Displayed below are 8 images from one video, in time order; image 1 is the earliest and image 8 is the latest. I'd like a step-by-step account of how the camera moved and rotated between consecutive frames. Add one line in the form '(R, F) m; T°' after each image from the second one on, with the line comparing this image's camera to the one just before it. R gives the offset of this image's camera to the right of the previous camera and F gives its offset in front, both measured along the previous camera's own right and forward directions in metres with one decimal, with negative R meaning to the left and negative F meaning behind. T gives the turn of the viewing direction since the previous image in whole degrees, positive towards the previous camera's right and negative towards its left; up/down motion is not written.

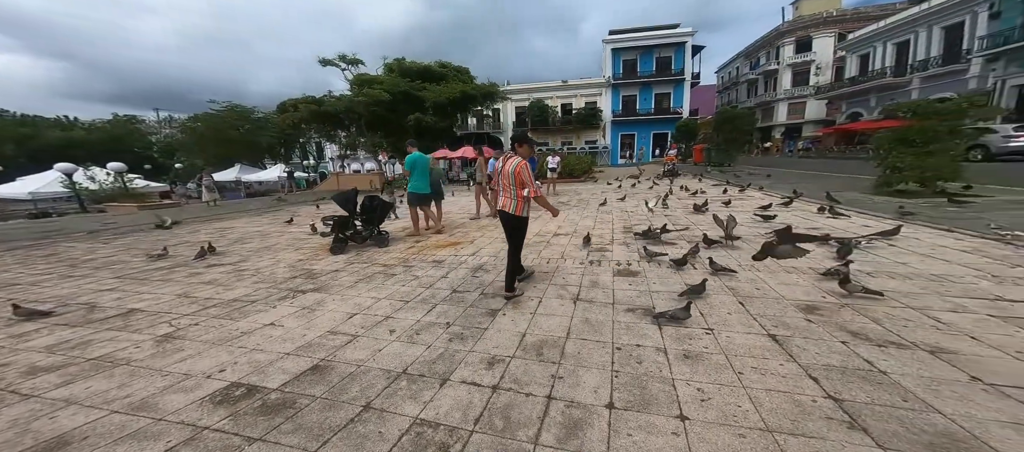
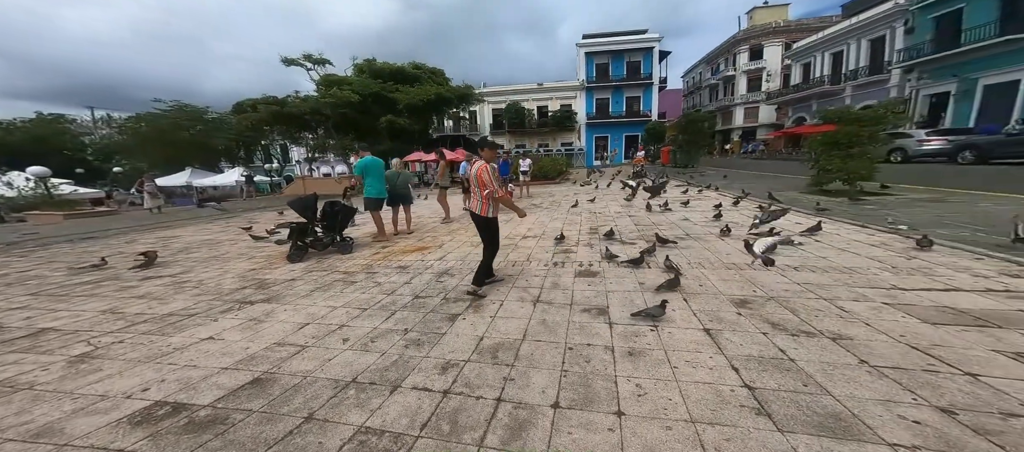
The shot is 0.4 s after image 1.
(+0.2, -0.1) m; +4°
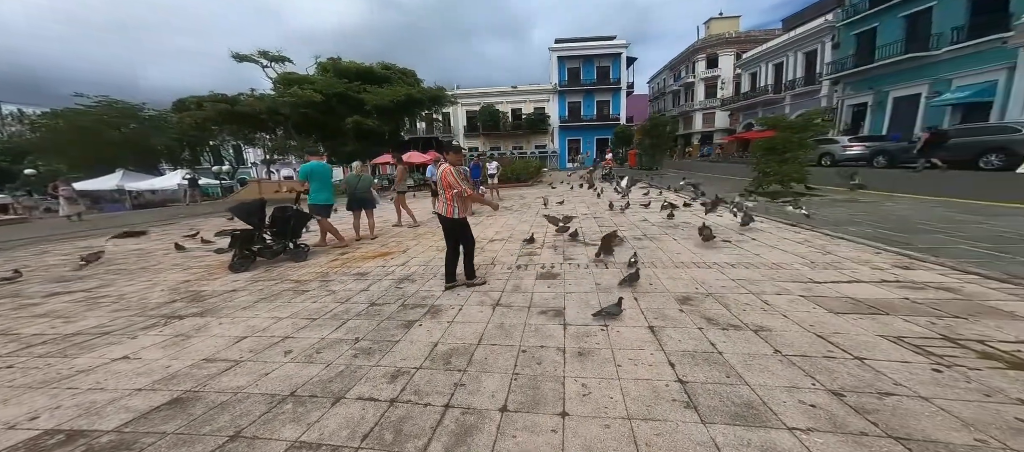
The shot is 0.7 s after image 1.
(+0.2, 0.0) m; +4°
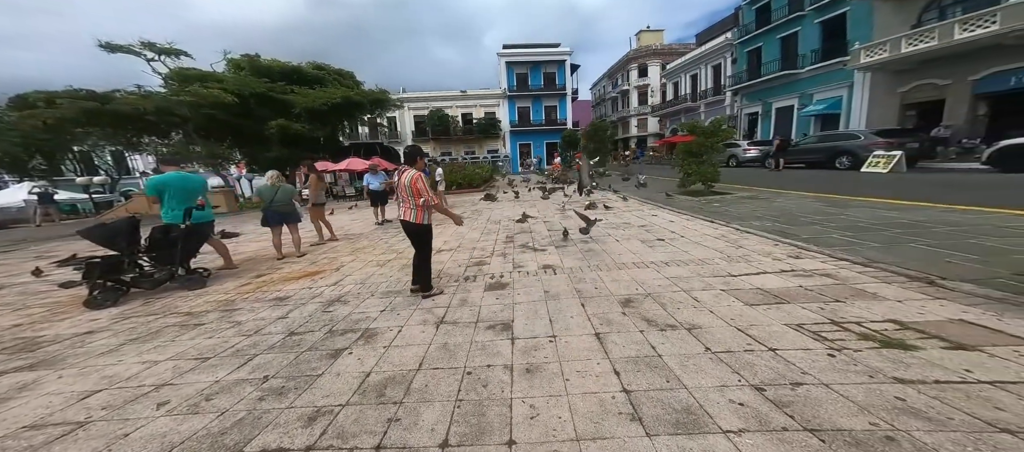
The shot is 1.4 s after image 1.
(+0.1, +0.1) m; +9°
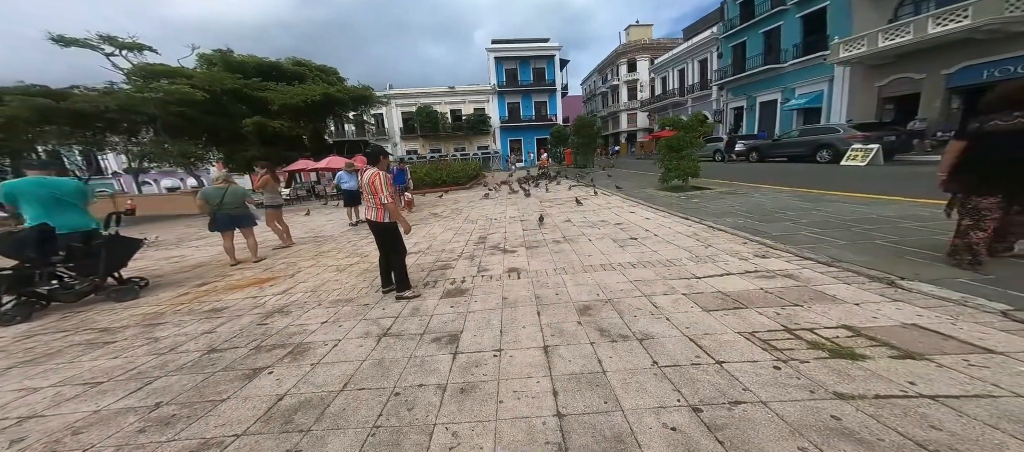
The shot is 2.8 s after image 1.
(+0.4, +0.2) m; +1°
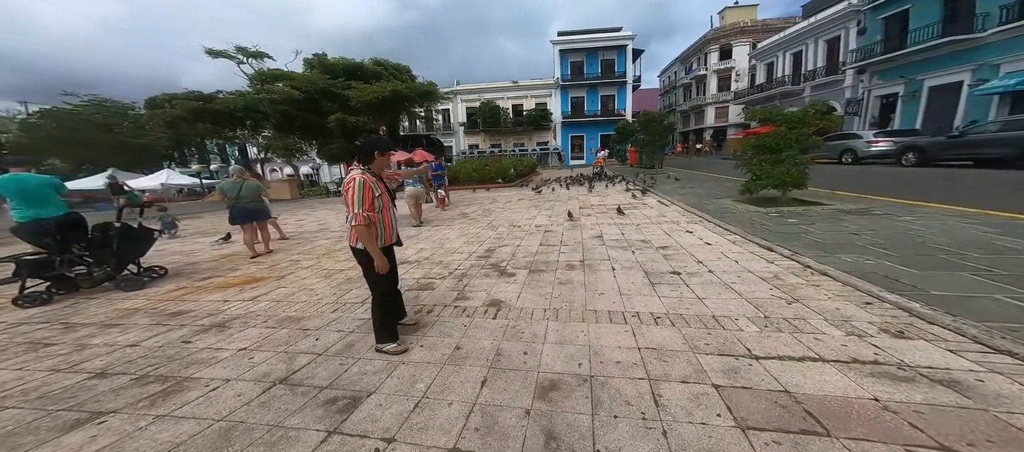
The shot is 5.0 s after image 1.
(+0.9, +1.0) m; -14°
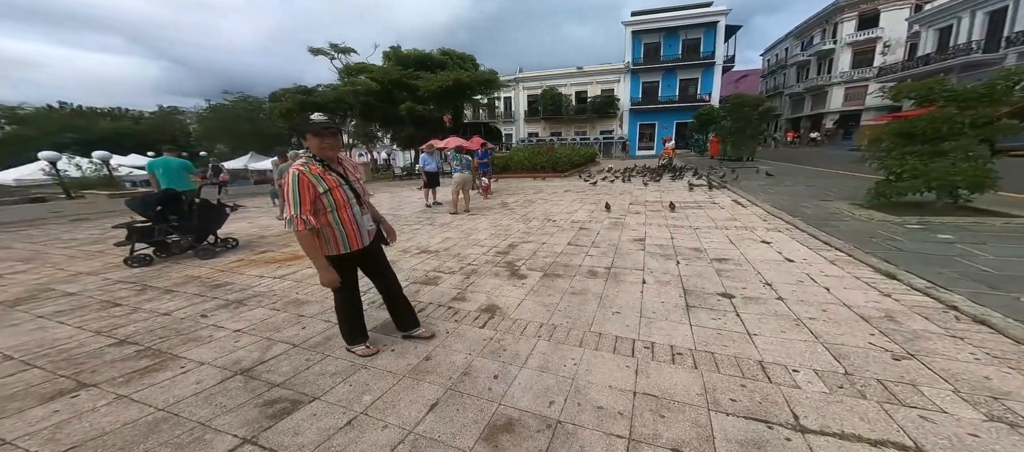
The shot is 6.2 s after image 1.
(+0.6, +0.5) m; -13°
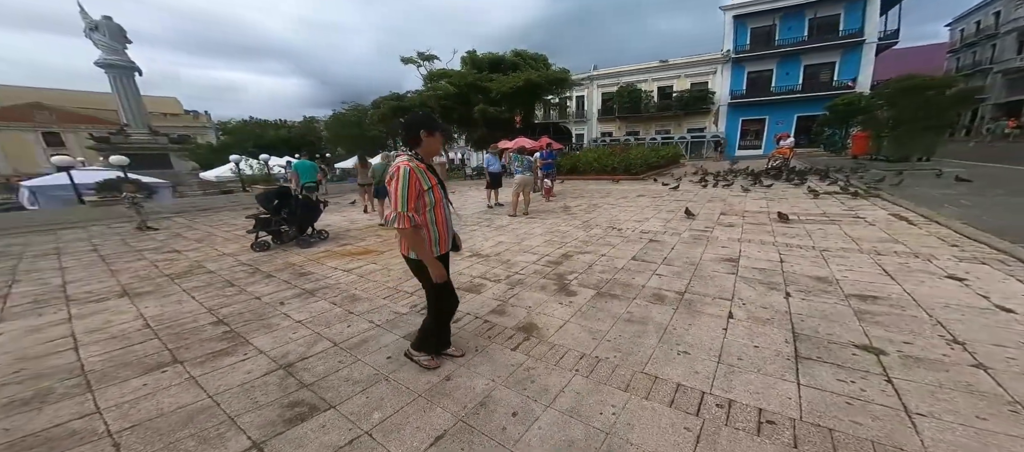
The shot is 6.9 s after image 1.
(+0.3, +0.4) m; -15°
